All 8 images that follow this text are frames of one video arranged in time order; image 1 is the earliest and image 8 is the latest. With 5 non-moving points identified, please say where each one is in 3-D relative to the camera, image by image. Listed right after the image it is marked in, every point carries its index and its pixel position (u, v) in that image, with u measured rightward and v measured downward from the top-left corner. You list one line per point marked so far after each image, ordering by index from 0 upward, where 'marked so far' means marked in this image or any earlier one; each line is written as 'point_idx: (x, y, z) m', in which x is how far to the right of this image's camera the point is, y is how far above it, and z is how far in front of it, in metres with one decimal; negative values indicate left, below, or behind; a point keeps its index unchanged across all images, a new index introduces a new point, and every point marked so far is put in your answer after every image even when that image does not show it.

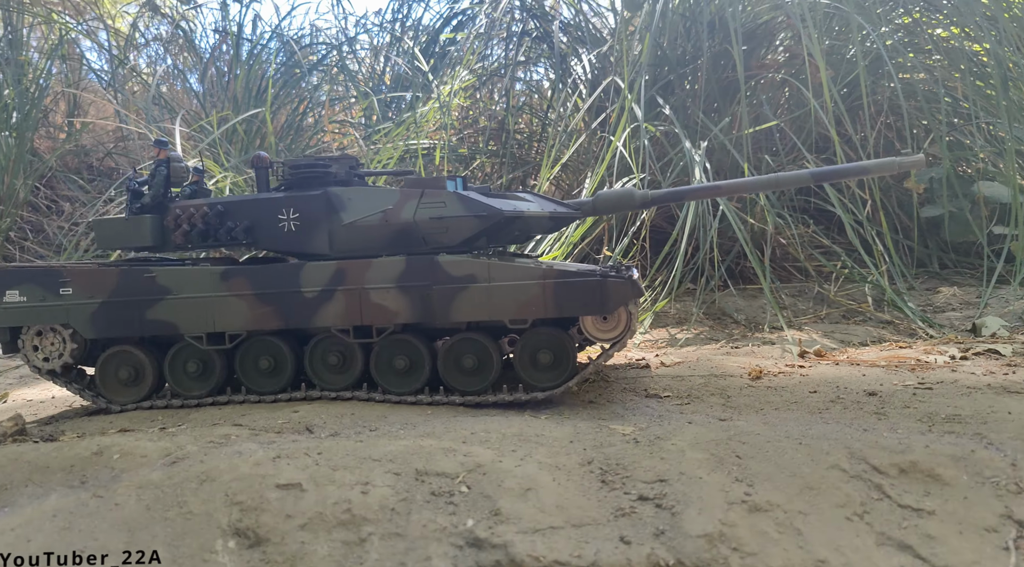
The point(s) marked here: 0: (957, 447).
0: (+2.4, -0.9, +3.9) m
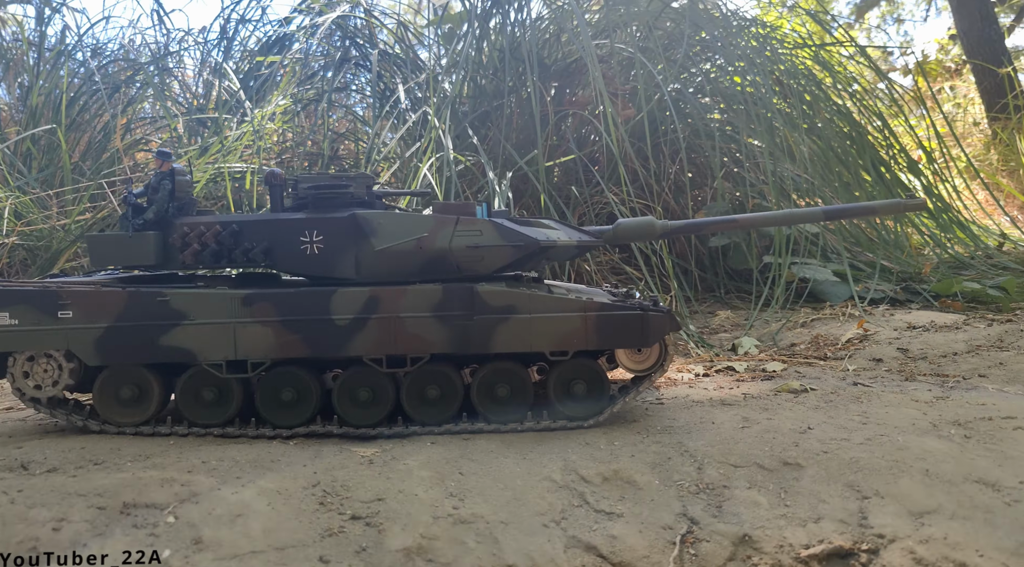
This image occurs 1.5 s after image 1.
0: (+0.9, -1.1, +4.4) m
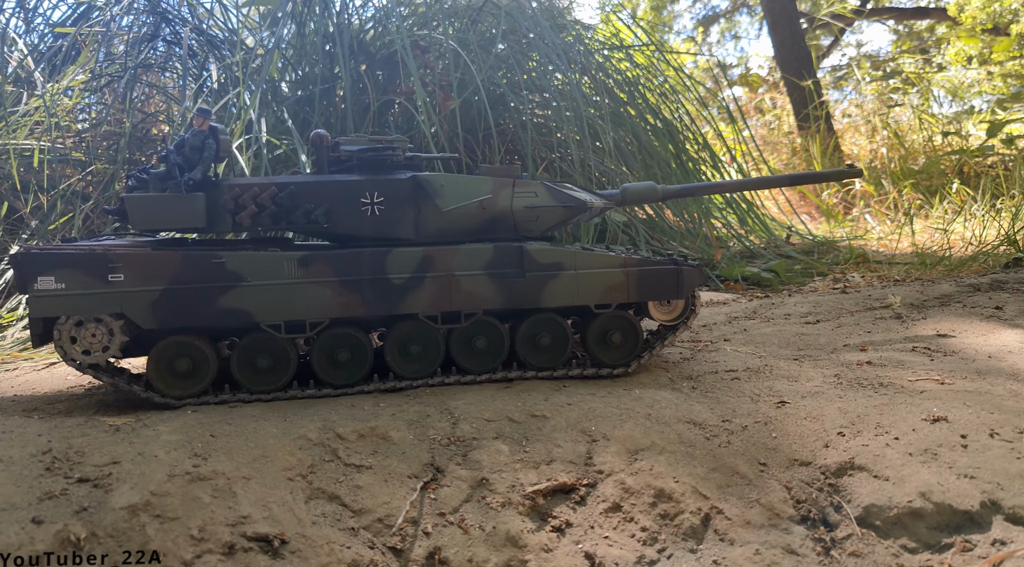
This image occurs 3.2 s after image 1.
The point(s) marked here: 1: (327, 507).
0: (-0.6, -0.9, +4.7) m
1: (-1.0, -1.2, +3.7) m
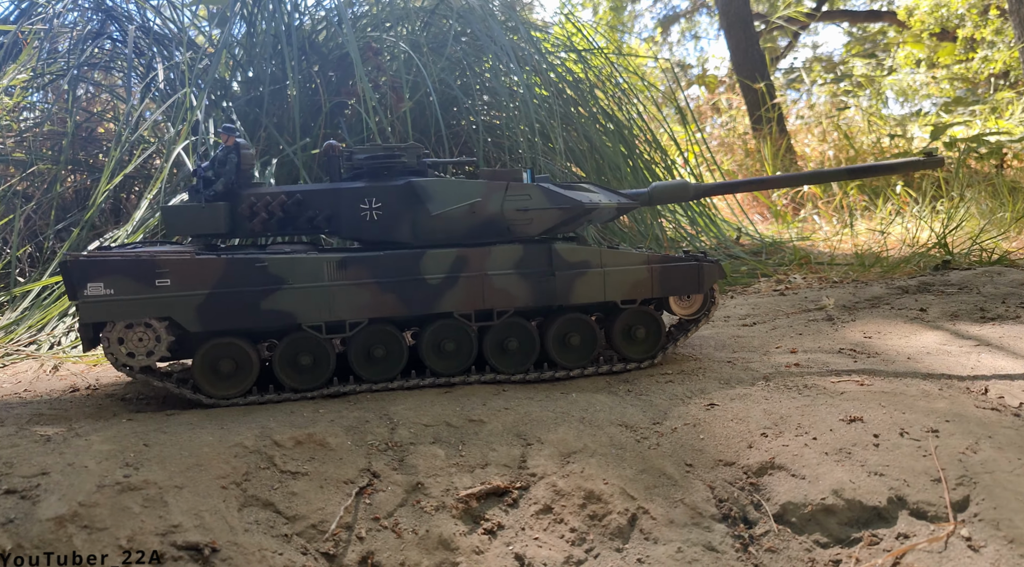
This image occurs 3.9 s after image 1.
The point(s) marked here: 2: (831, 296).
0: (-1.0, -0.9, +4.7) m
1: (-1.3, -1.2, +3.8) m
2: (+3.6, -0.1, +8.0) m
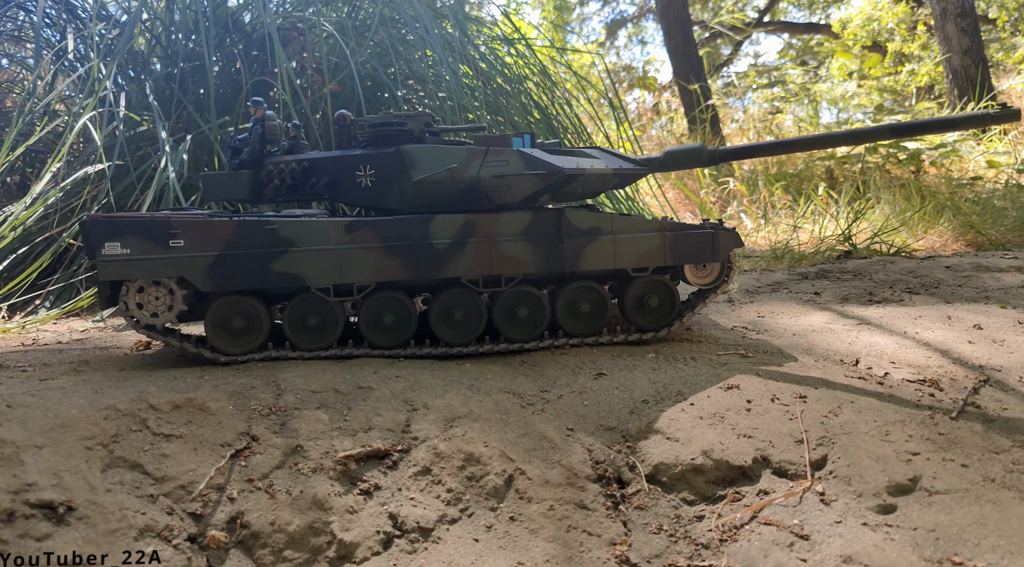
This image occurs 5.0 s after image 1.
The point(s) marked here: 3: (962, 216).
0: (-1.8, -0.7, +4.7) m
1: (-2.0, -1.0, +3.7) m
2: (+2.6, 0.0, +8.3) m
3: (+7.5, +1.1, +11.5) m
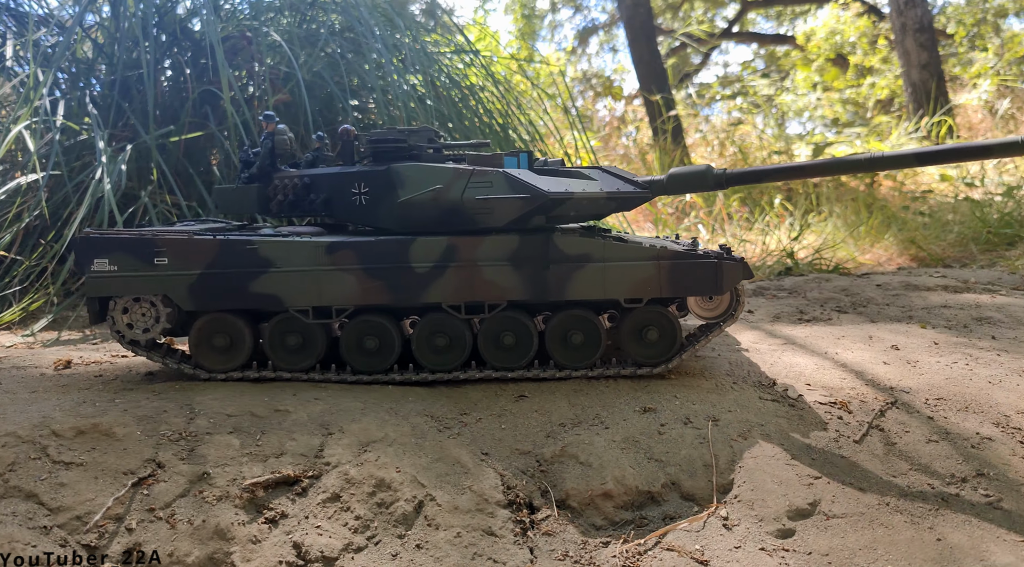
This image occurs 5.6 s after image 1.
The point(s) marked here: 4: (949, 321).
0: (-2.3, -0.8, +4.6) m
1: (-2.5, -1.1, +3.6) m
2: (+2.0, -0.2, +8.4) m
3: (+6.7, +0.9, +11.8) m
4: (+4.1, -0.4, +6.7) m
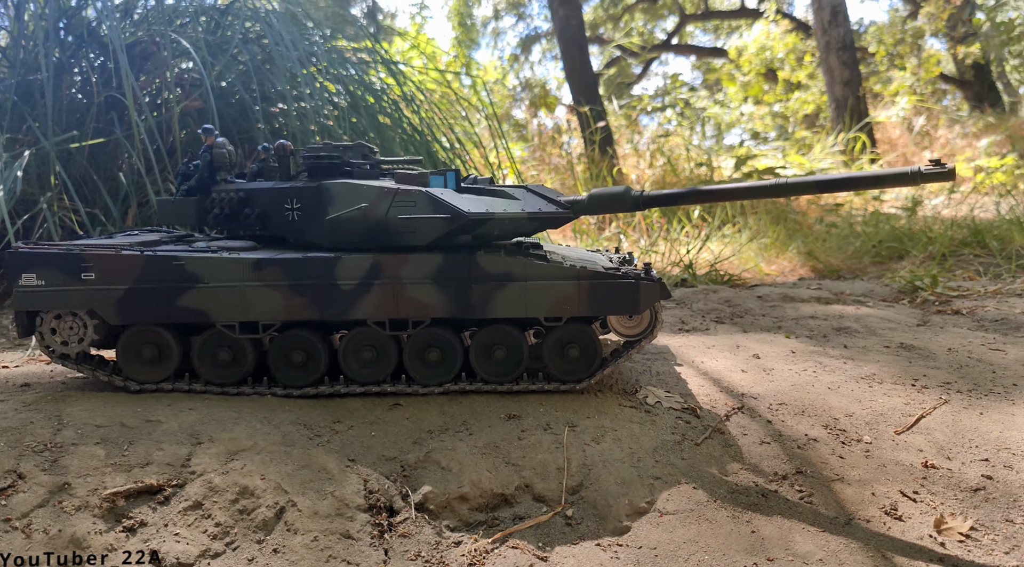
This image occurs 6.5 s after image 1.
0: (-3.2, -0.9, +4.6) m
1: (-3.3, -1.2, +3.6) m
2: (+0.8, -0.3, +8.8) m
3: (+5.2, +0.7, +12.5) m
4: (+3.1, -0.5, +7.2) m
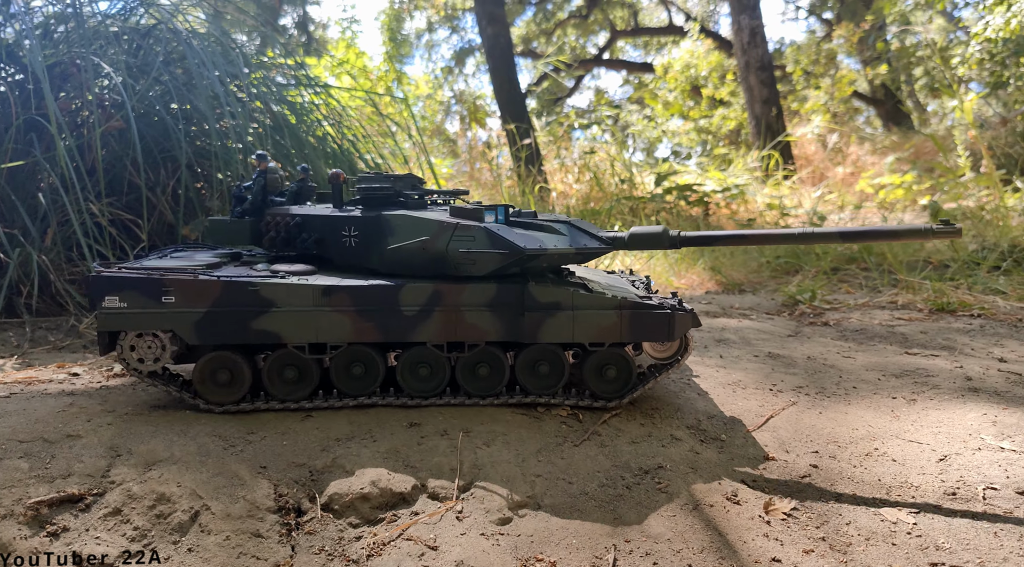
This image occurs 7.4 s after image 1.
0: (-3.9, -1.1, +4.9) m
1: (-4.0, -1.4, +3.9) m
2: (-0.4, -0.5, +9.4) m
3: (+3.7, +0.5, +13.5) m
4: (+2.1, -0.7, +8.1) m
